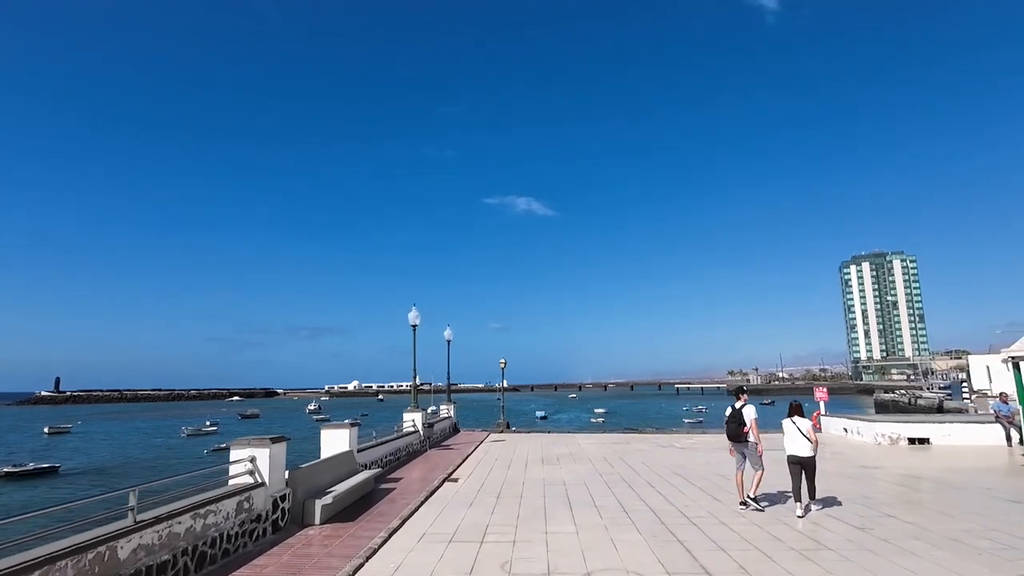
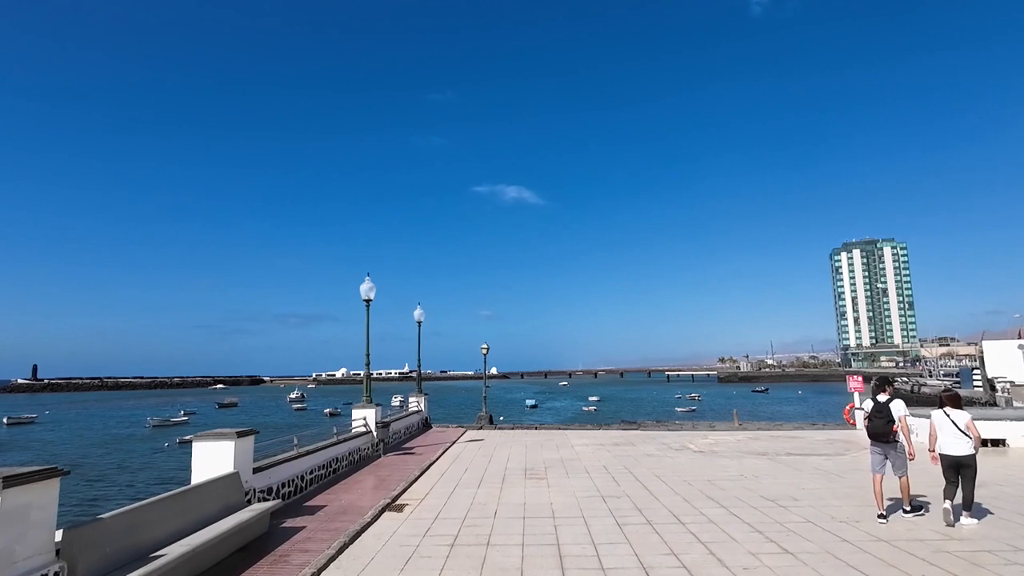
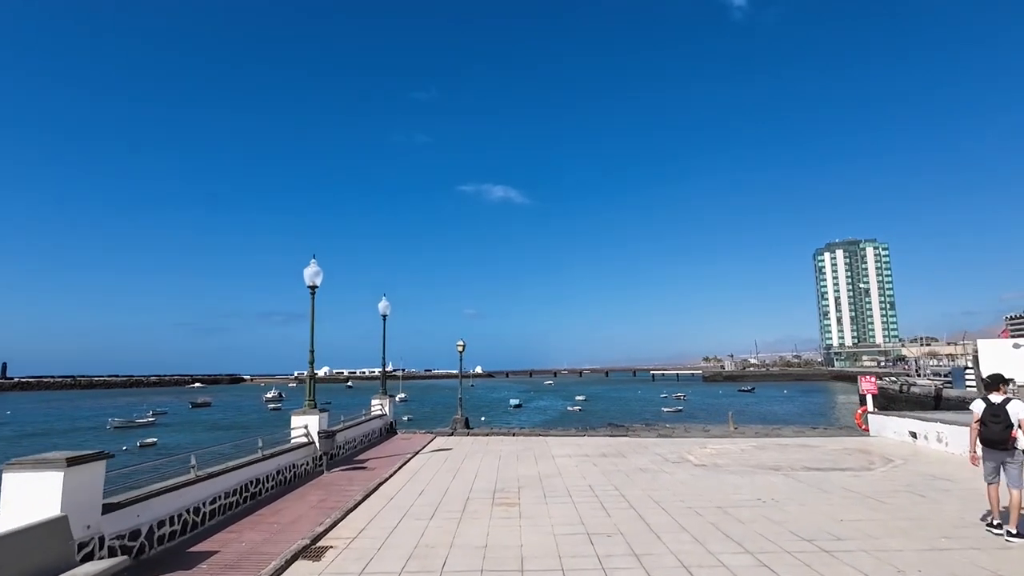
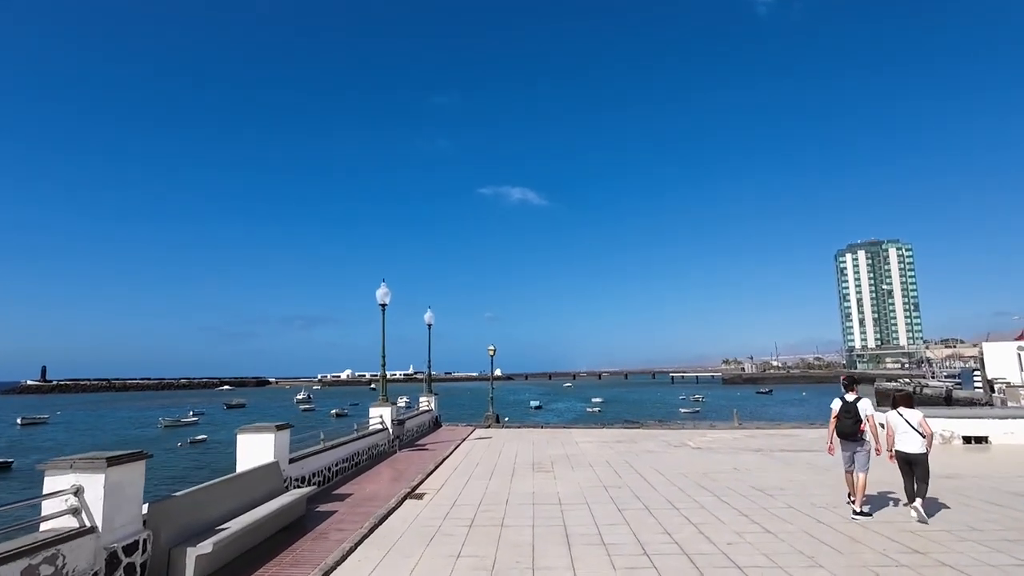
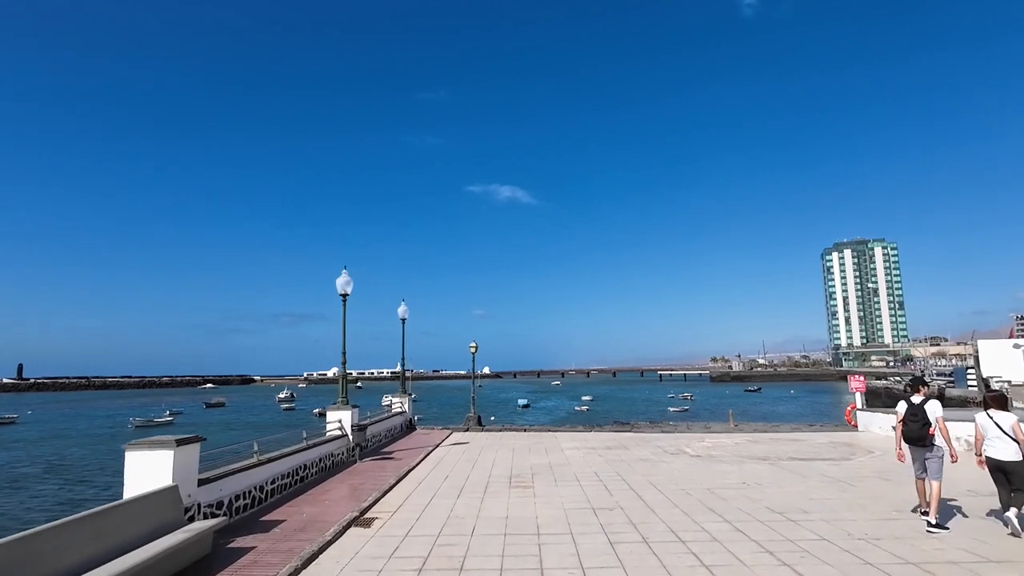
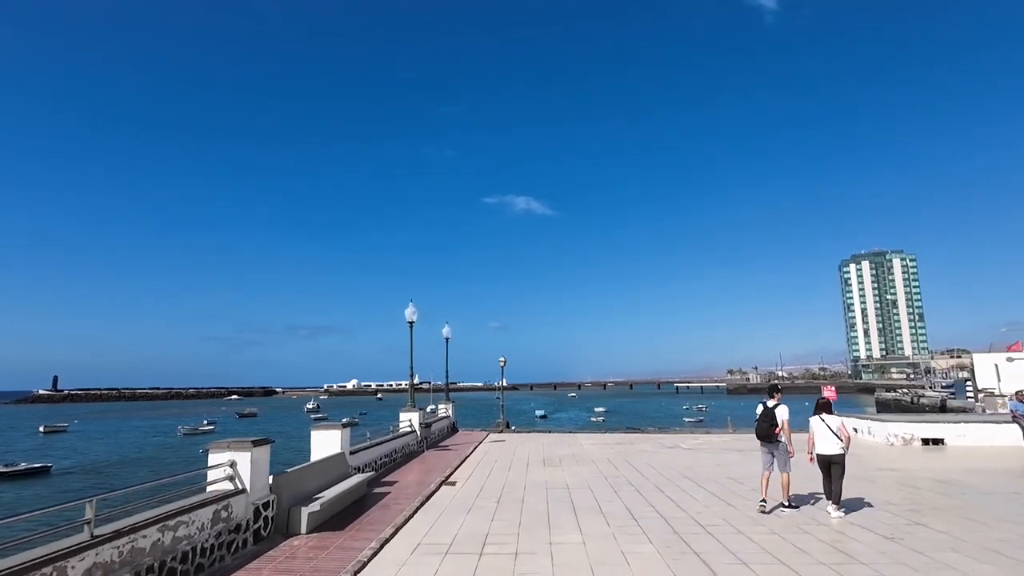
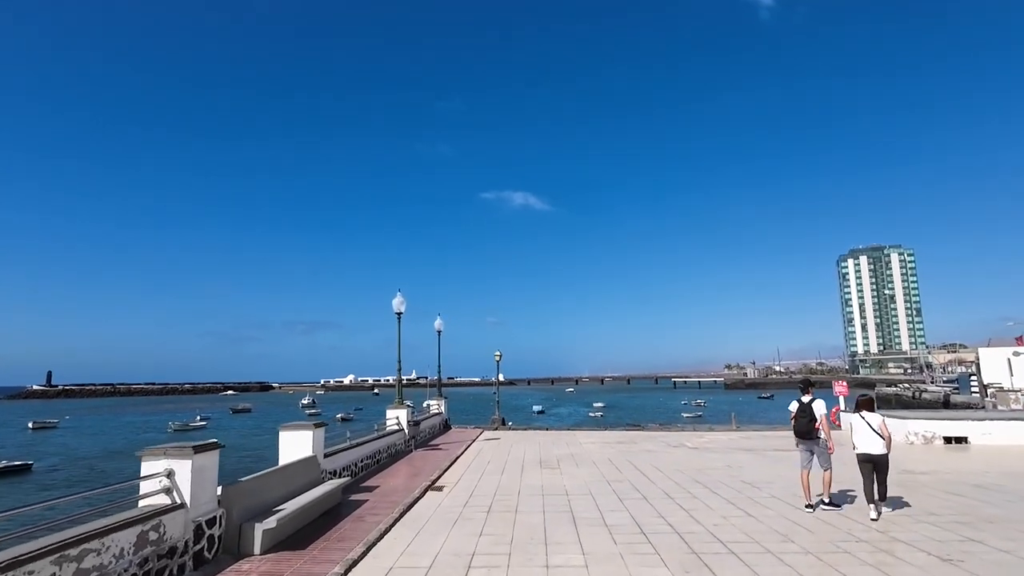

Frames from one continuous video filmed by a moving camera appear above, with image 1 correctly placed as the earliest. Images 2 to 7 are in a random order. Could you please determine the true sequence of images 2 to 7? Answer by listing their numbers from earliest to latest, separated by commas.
6, 7, 4, 2, 5, 3
